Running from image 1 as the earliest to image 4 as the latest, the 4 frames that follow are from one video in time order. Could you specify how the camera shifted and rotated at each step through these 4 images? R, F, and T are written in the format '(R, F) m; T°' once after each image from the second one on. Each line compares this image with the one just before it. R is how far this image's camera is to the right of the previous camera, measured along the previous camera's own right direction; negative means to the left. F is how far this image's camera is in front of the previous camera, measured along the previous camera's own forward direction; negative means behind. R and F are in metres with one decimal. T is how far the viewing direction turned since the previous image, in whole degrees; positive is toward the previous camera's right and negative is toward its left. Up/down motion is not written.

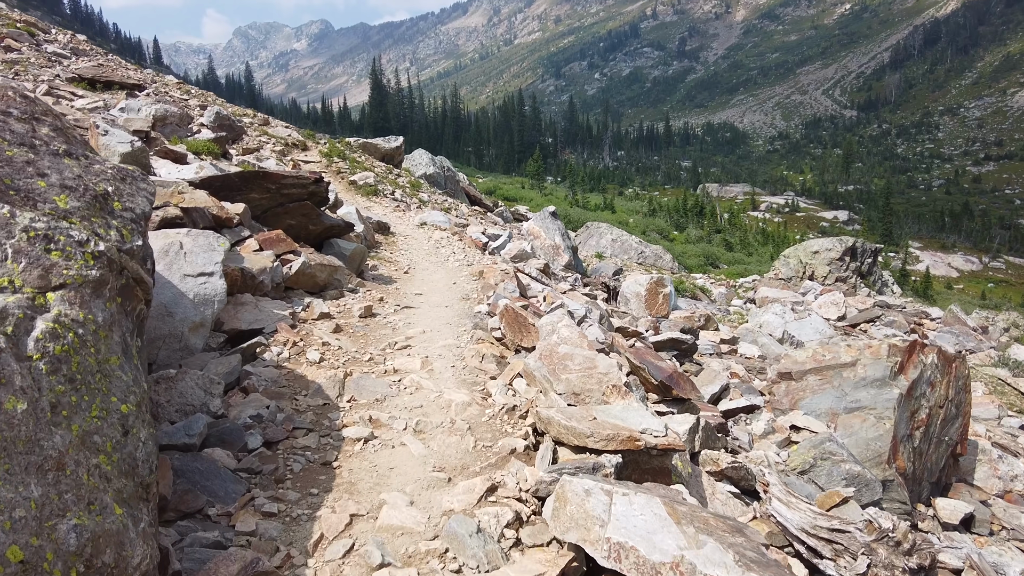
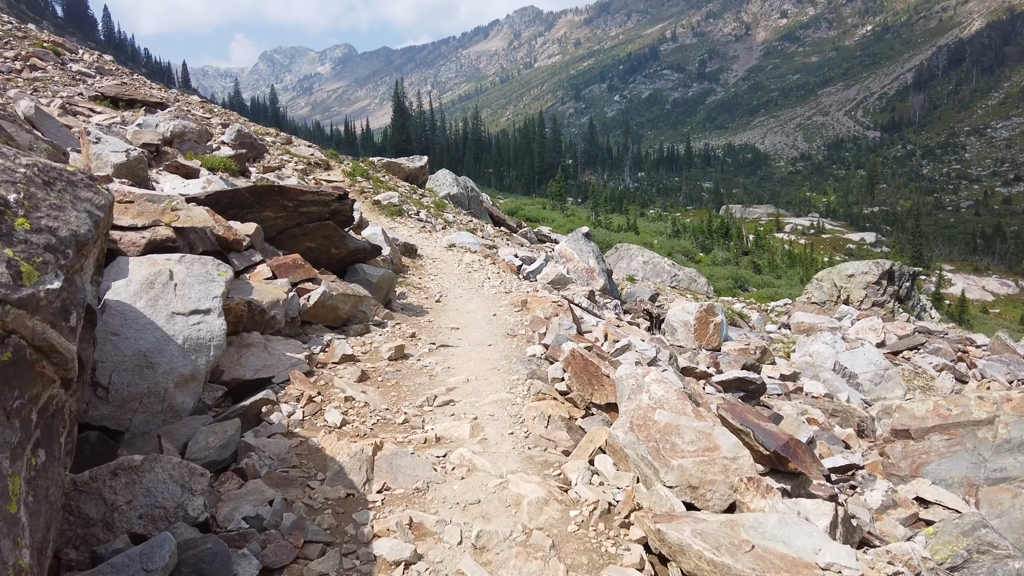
(-0.5, +1.7) m; -2°
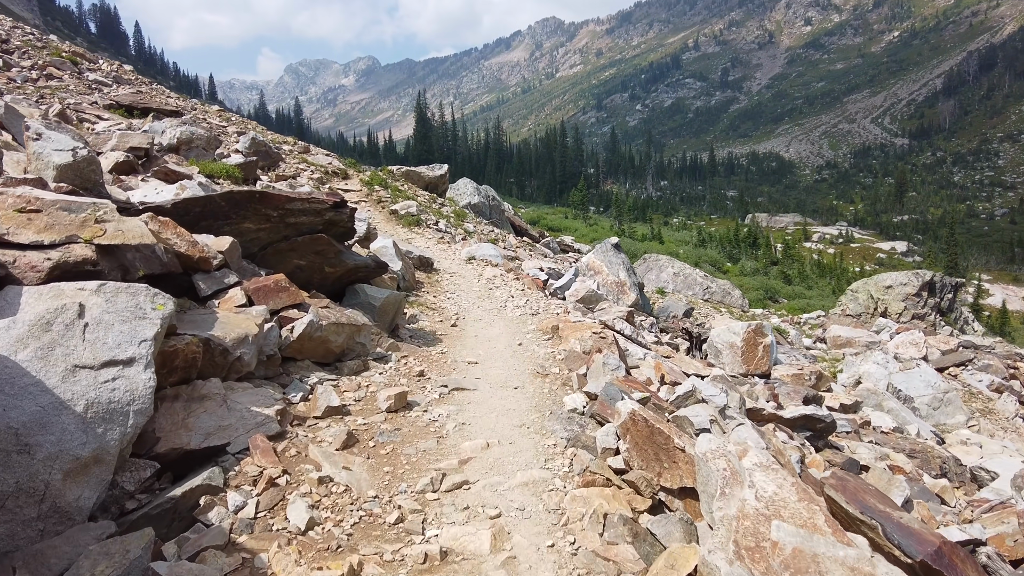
(-0.1, +1.9) m; -2°
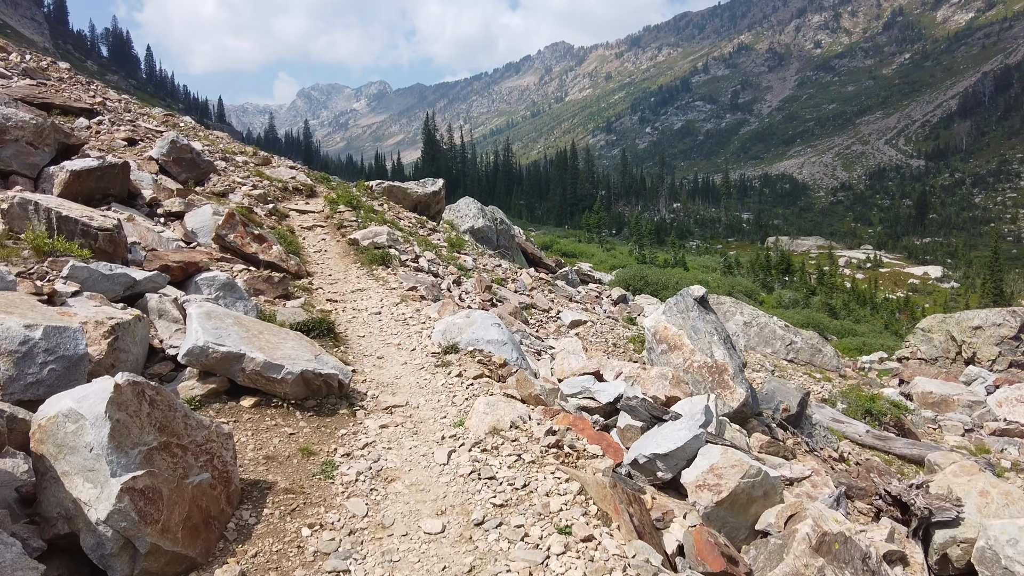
(-0.2, +10.7) m; -1°
